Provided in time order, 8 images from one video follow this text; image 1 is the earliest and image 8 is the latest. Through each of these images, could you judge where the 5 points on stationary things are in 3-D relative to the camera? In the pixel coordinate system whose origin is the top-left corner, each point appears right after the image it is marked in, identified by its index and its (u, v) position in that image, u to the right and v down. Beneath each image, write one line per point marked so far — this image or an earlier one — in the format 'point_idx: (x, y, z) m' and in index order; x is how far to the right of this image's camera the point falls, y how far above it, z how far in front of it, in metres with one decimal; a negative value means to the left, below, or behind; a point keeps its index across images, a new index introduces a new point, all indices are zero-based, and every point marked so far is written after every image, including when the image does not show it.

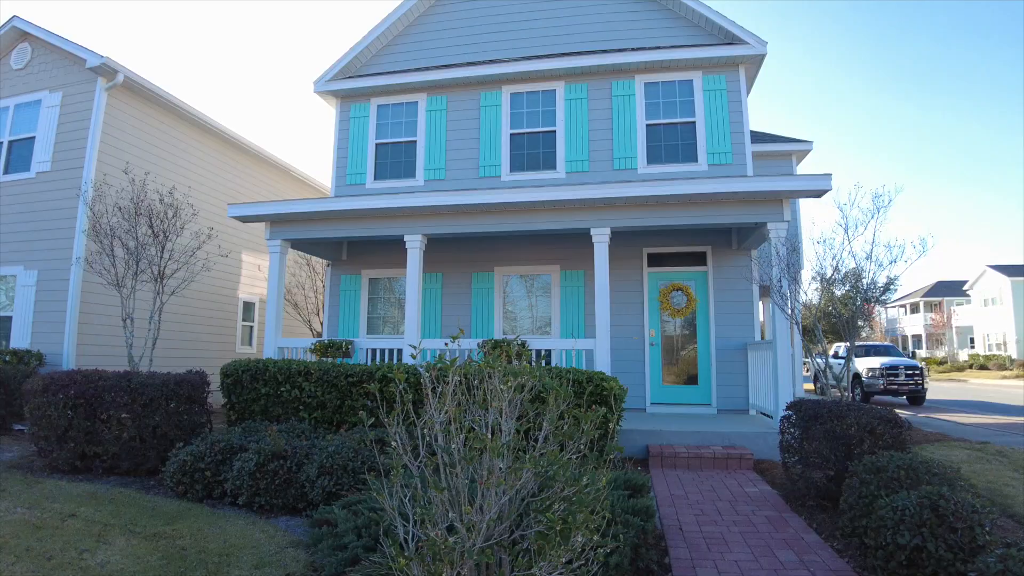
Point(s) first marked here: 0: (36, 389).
0: (-5.3, -1.1, +6.5) m
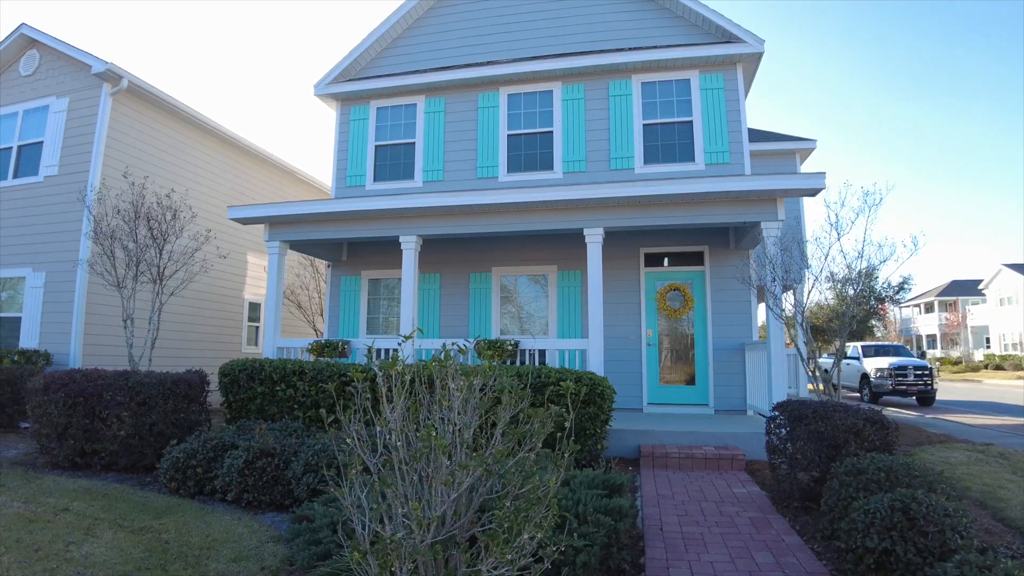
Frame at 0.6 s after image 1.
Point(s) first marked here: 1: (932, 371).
0: (-5.4, -1.1, +6.7) m
1: (+10.3, -2.0, +14.4) m
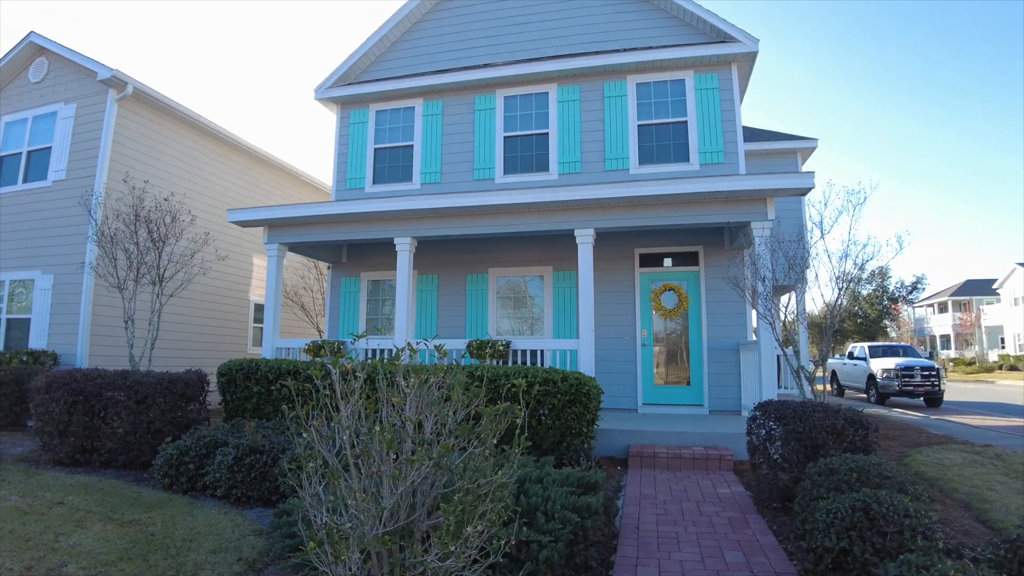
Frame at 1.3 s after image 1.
0: (-5.6, -1.2, +6.9) m
1: (+10.3, -2.0, +14.2) m
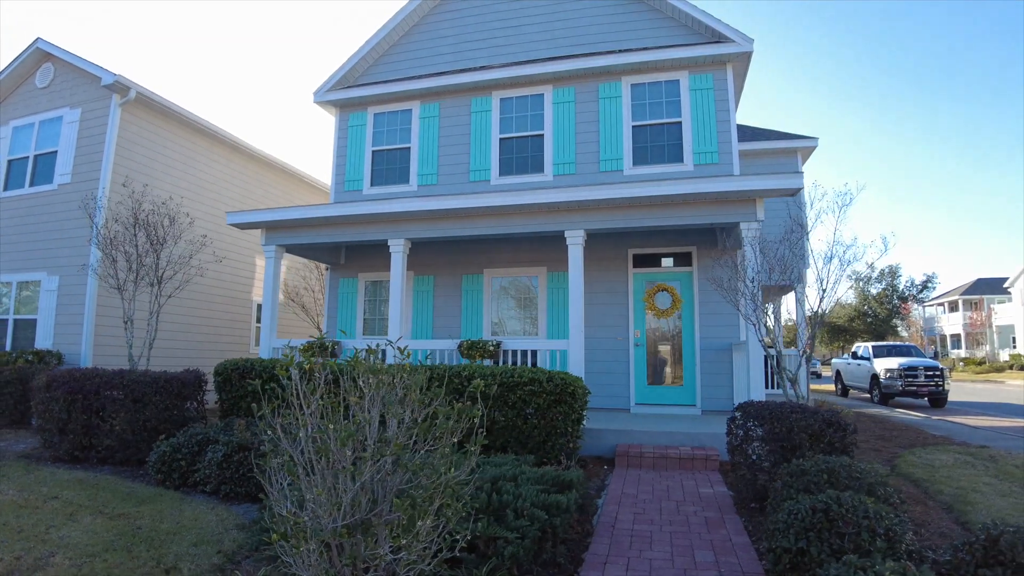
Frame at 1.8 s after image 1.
0: (-5.7, -1.2, +7.1) m
1: (+10.3, -2.0, +14.1) m
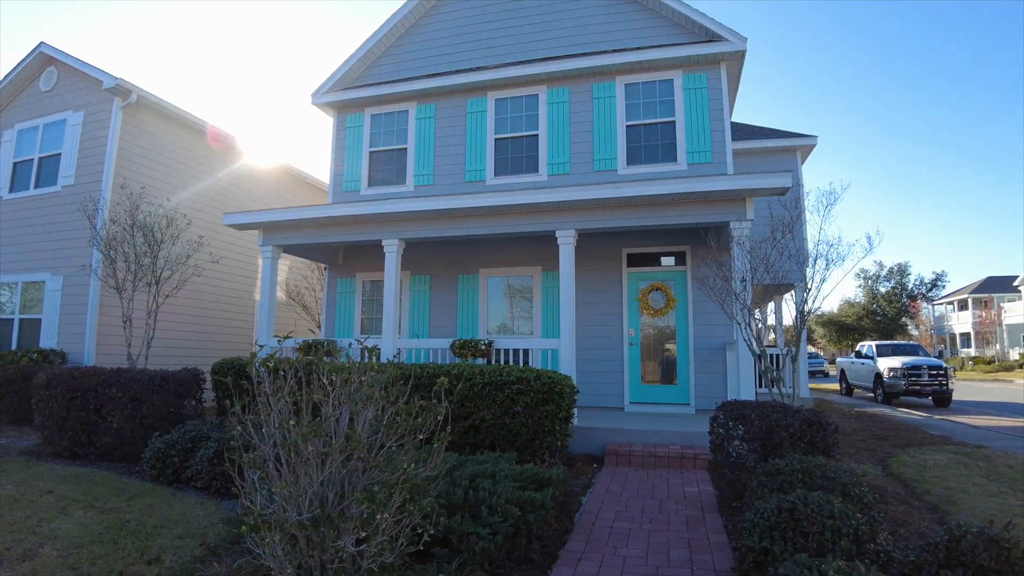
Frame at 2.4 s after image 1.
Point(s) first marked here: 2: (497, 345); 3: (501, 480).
0: (-5.8, -1.2, +7.3) m
1: (+10.3, -2.0, +14.0) m
2: (-0.2, -0.8, +8.5) m
3: (-0.1, -1.6, +4.8) m
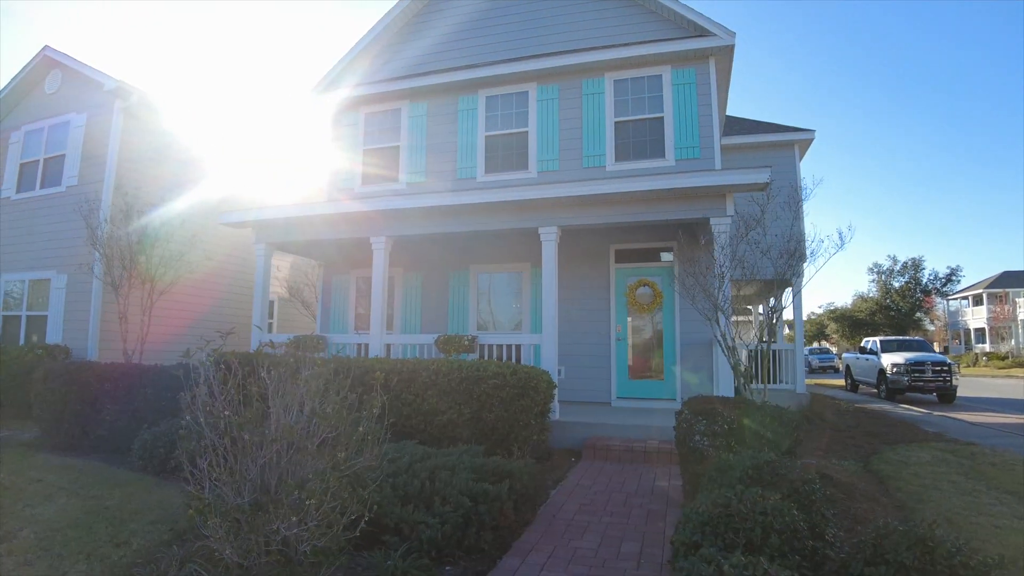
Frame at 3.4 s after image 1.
0: (-6.1, -1.1, +7.6) m
1: (+10.3, -1.8, +13.8) m
2: (-0.4, -0.8, +8.6) m
3: (-0.4, -1.5, +4.9) m
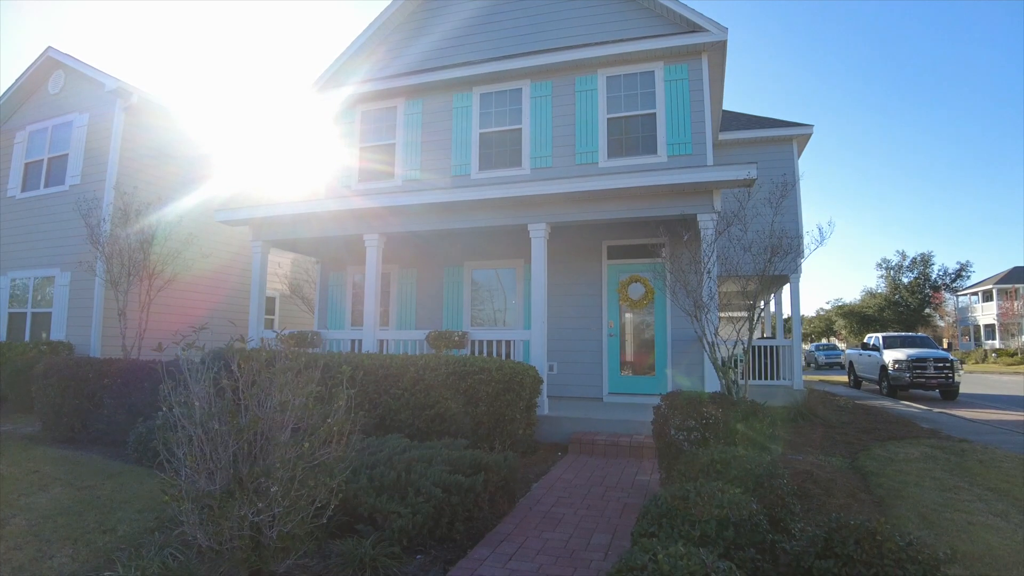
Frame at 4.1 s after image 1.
0: (-6.3, -1.1, +7.9) m
1: (+10.2, -1.7, +13.6) m
2: (-0.6, -0.7, +8.7) m
3: (-0.7, -1.5, +5.0) m
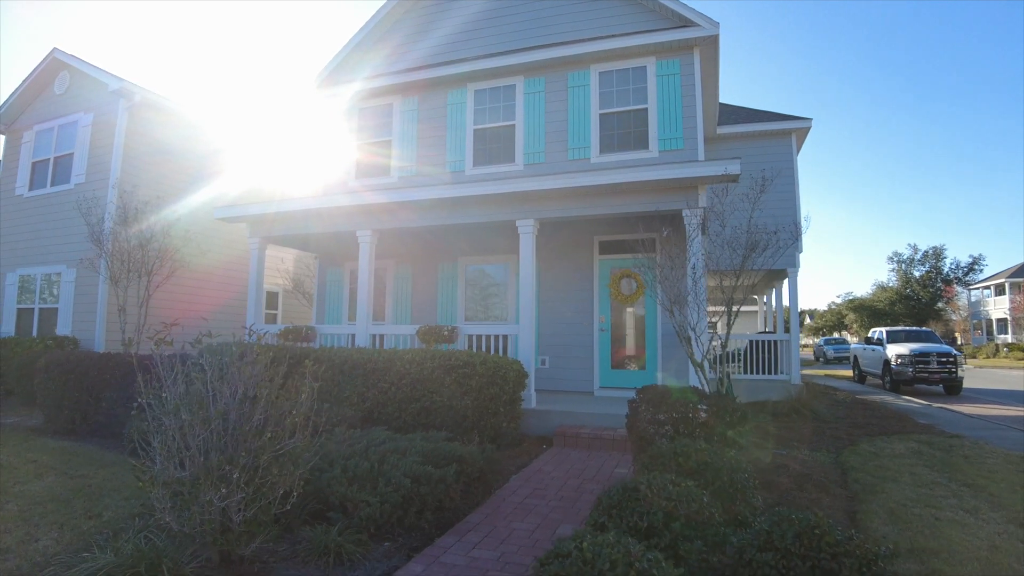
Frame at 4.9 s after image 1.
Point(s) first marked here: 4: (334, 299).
0: (-6.4, -1.0, +8.1) m
1: (+10.2, -1.6, +13.5) m
2: (-0.7, -0.6, +8.9) m
3: (-0.9, -1.5, +5.2) m
4: (-3.4, -0.2, +11.3) m
